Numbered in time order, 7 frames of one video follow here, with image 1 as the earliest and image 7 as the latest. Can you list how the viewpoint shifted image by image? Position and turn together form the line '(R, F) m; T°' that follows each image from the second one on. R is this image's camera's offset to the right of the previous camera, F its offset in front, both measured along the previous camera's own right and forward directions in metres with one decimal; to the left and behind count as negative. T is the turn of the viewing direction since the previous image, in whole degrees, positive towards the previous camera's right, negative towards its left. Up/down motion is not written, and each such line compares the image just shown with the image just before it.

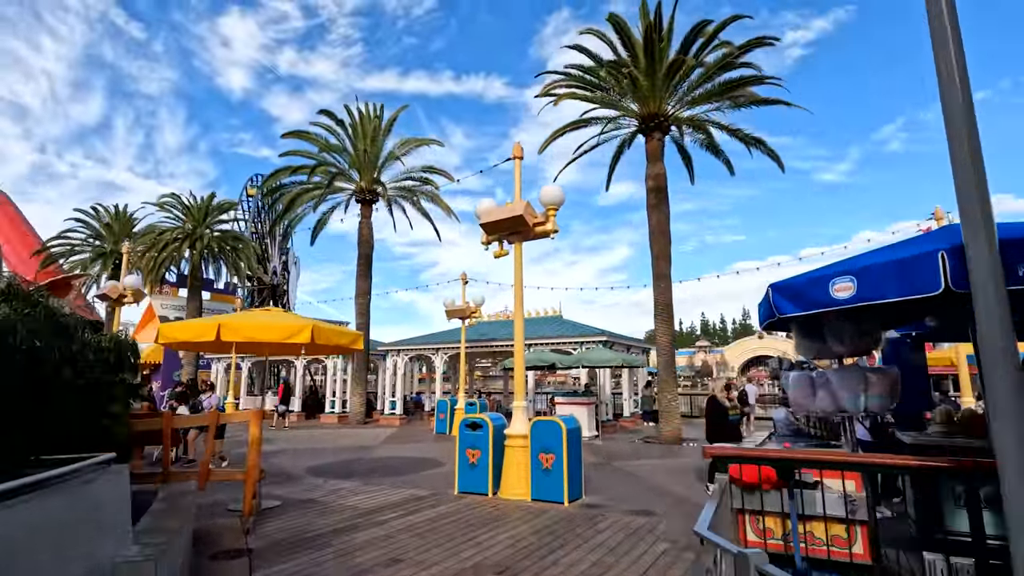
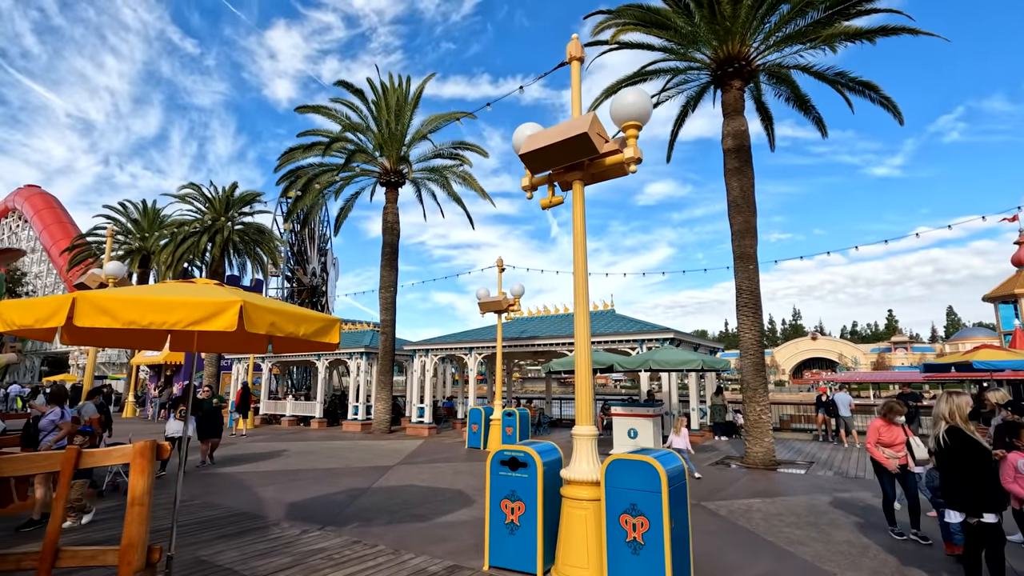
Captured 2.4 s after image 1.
(-0.2, +2.8) m; -4°
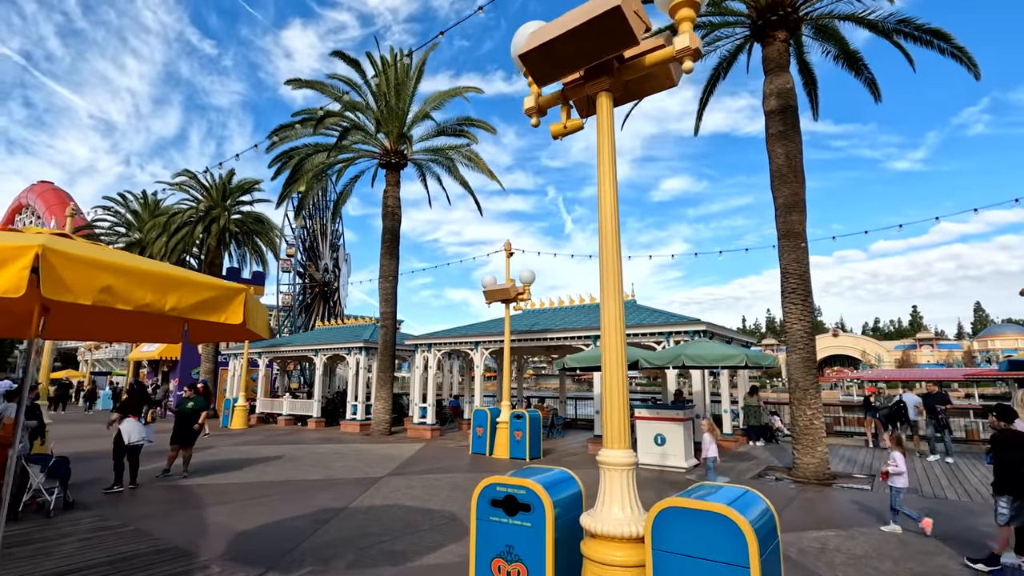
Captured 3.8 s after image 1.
(+0.1, +1.7) m; -1°
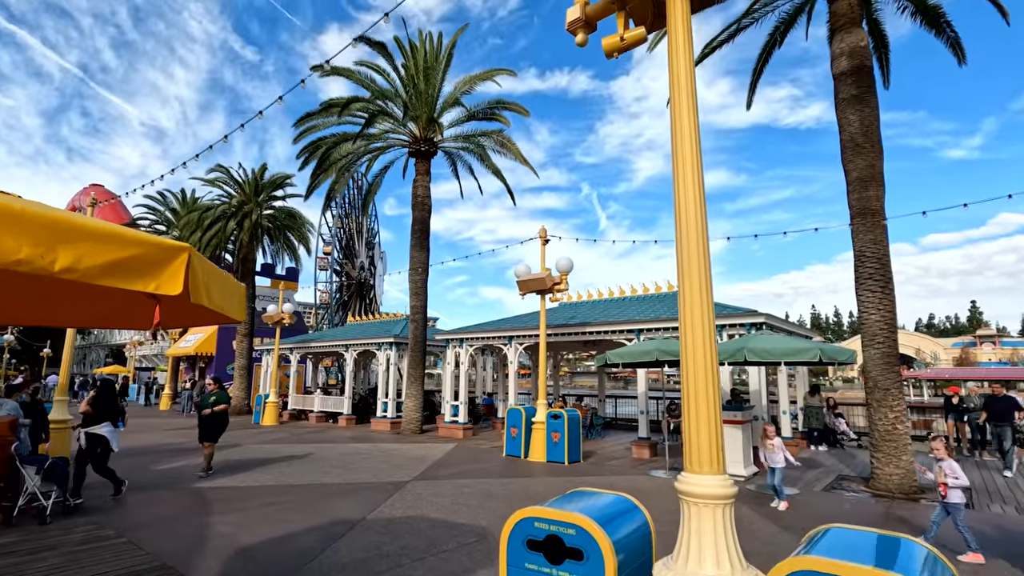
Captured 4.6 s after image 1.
(0.0, +0.9) m; -4°
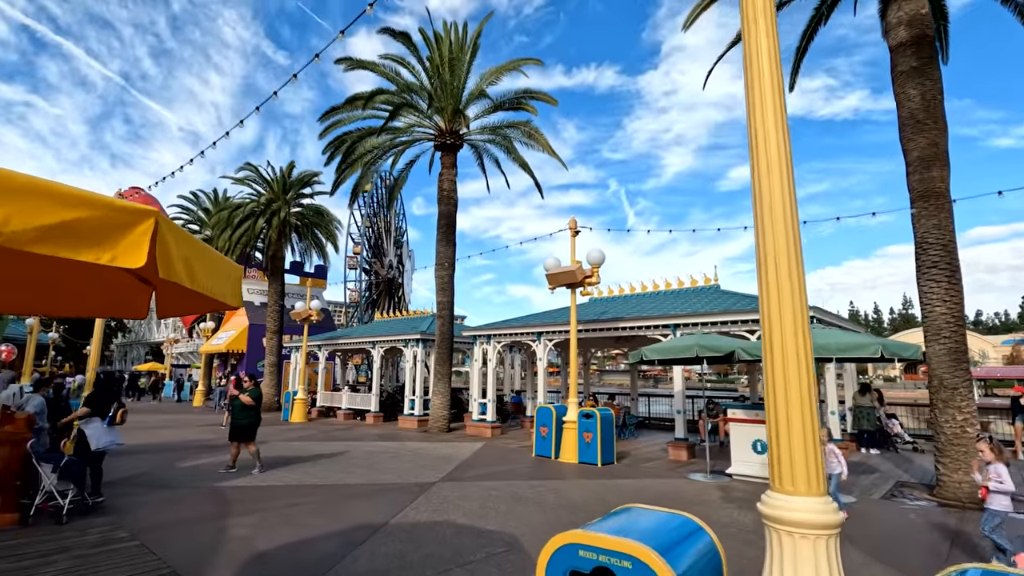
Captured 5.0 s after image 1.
(0.0, +0.5) m; -3°
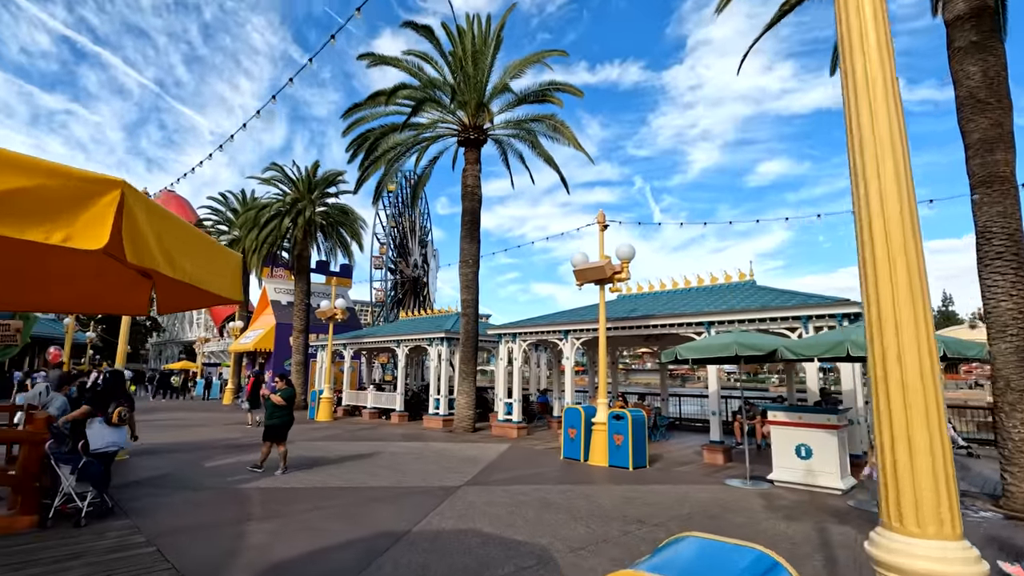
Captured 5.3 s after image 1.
(0.0, +0.4) m; -3°
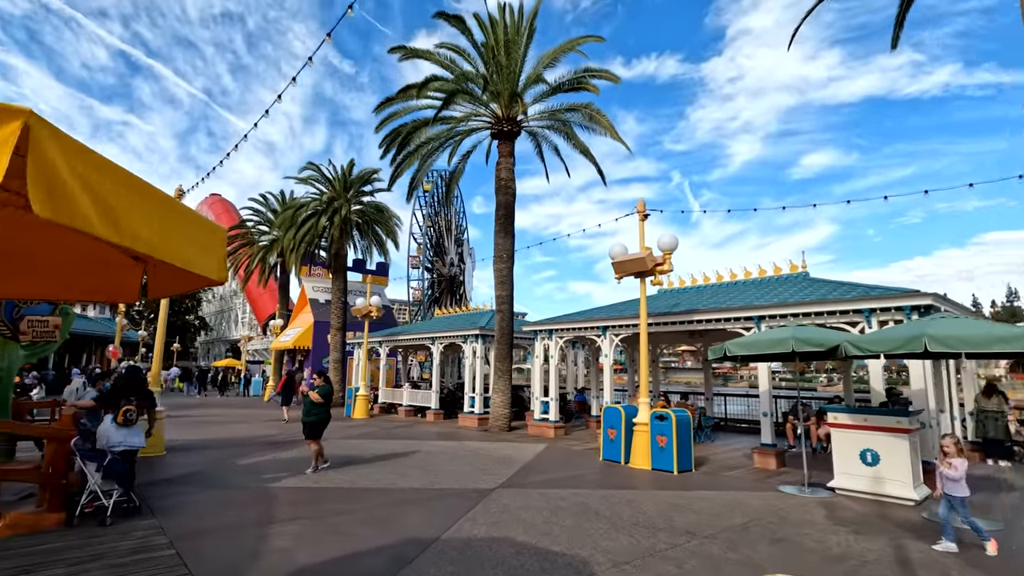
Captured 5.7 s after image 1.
(0.0, +0.5) m; -4°
